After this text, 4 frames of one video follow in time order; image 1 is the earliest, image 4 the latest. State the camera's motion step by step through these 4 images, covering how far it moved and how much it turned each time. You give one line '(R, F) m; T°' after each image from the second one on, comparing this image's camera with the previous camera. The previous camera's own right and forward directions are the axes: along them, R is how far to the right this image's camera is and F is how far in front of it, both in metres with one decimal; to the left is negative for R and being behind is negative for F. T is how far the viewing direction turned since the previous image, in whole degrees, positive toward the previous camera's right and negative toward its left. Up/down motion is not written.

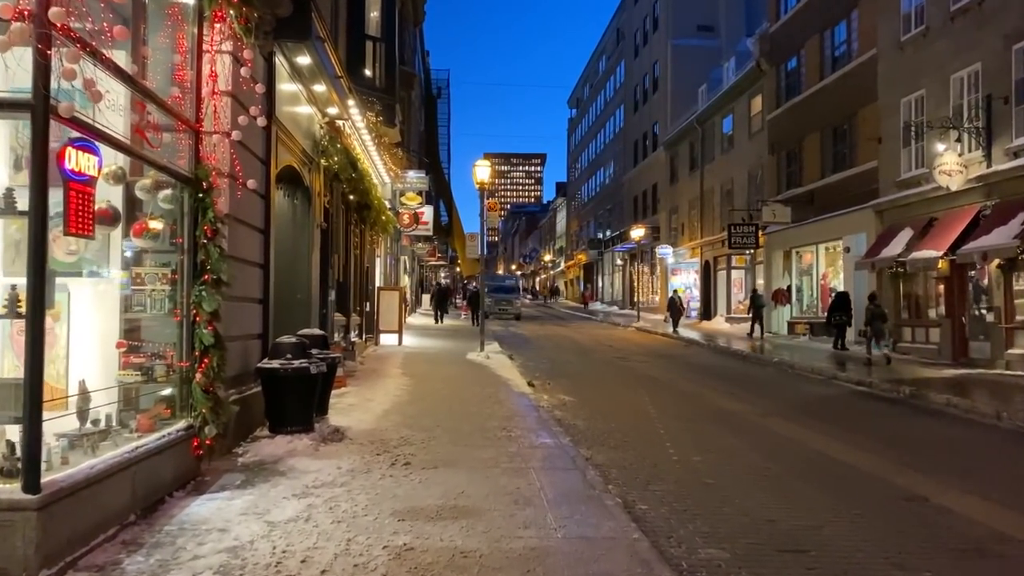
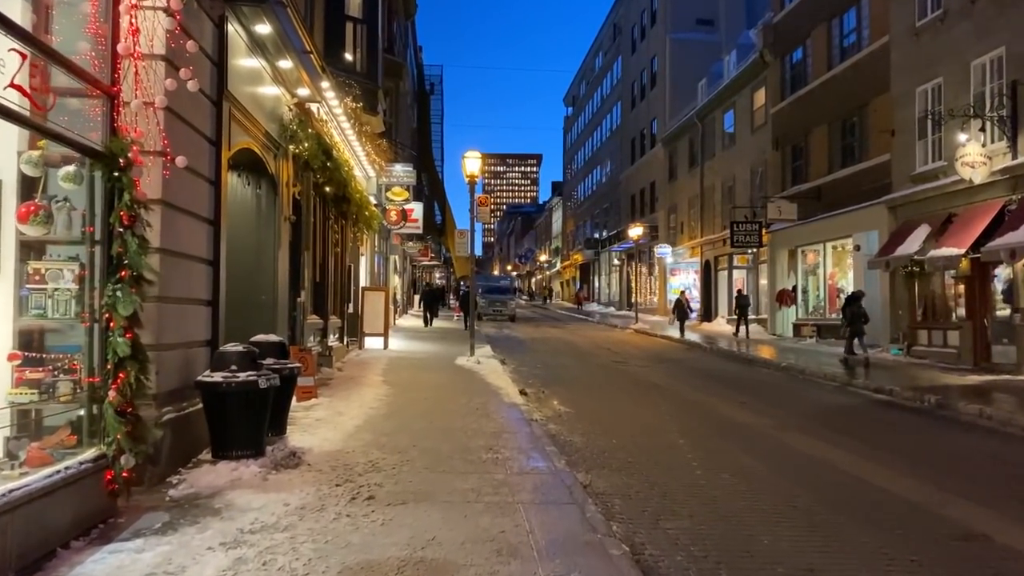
(+0.1, +1.2) m; 0°
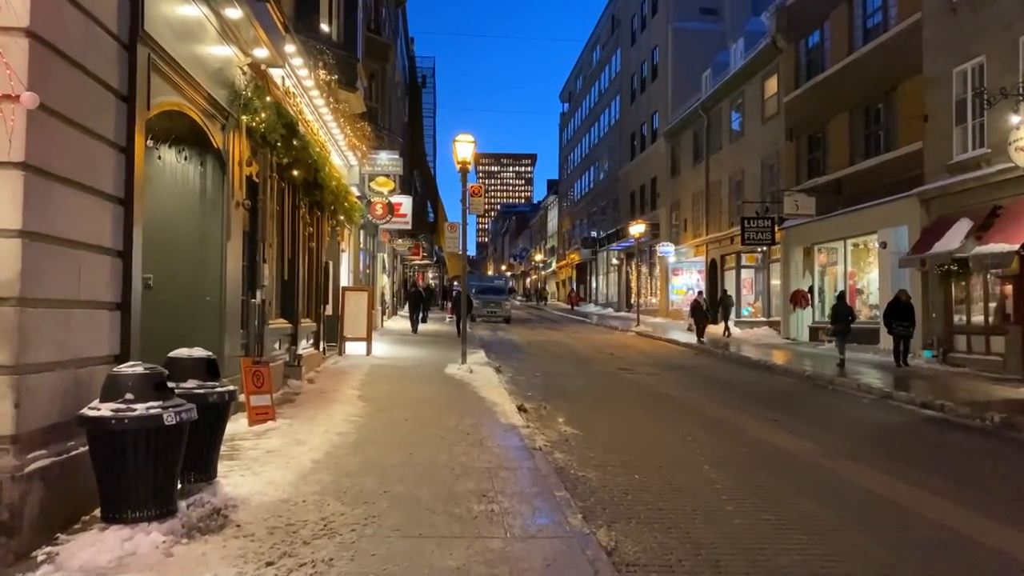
(0.0, +1.9) m; 0°
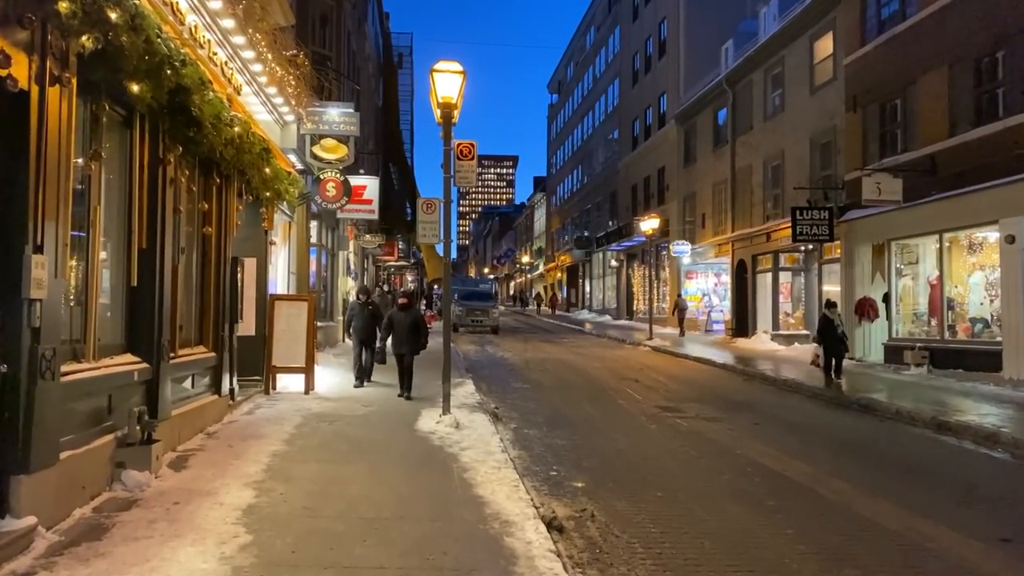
(-0.3, +5.4) m; +1°
